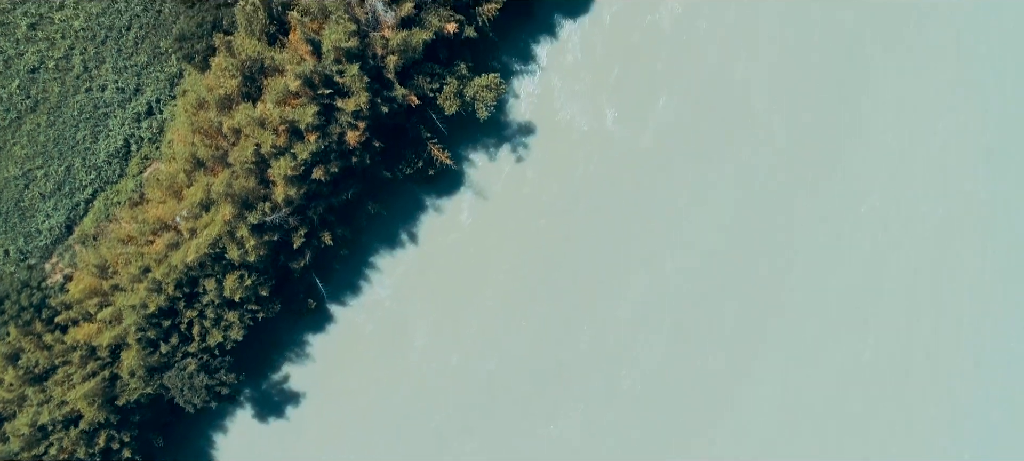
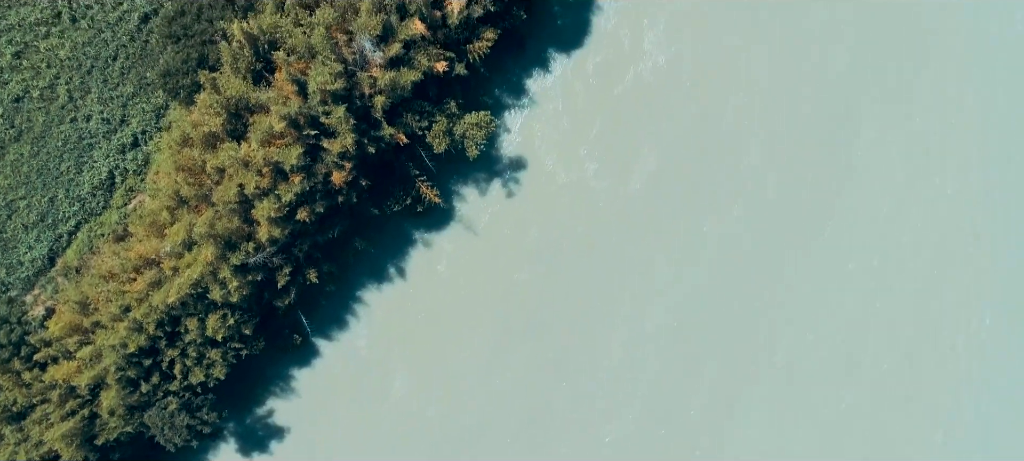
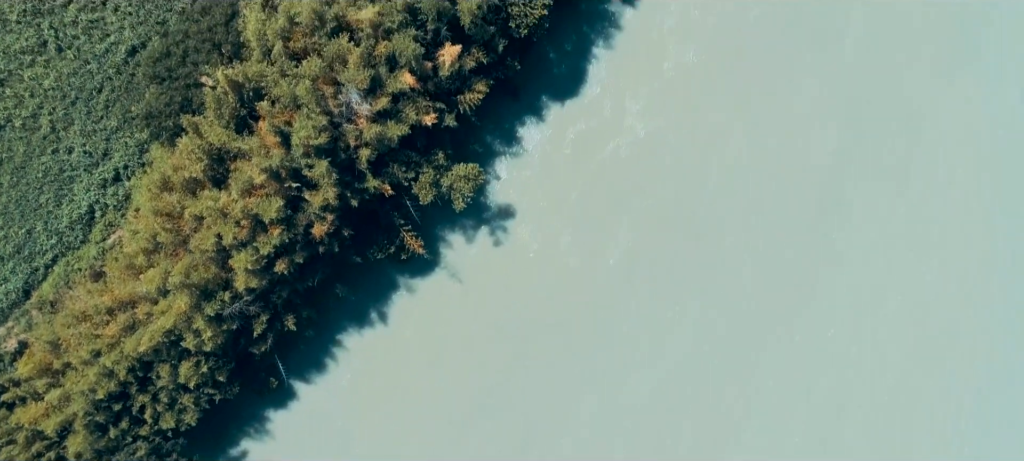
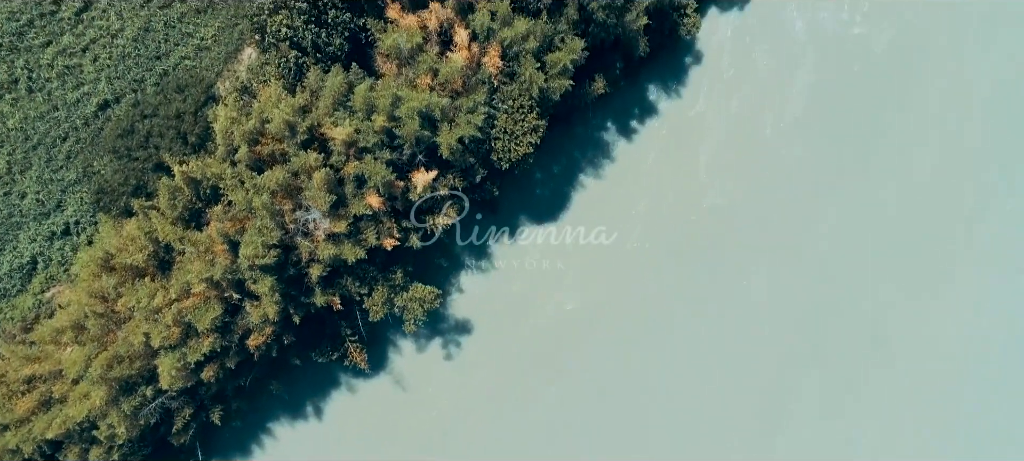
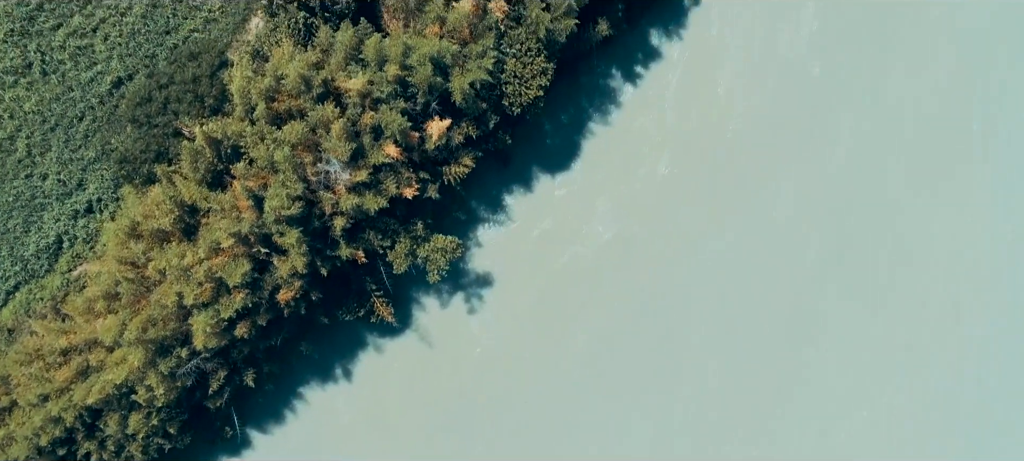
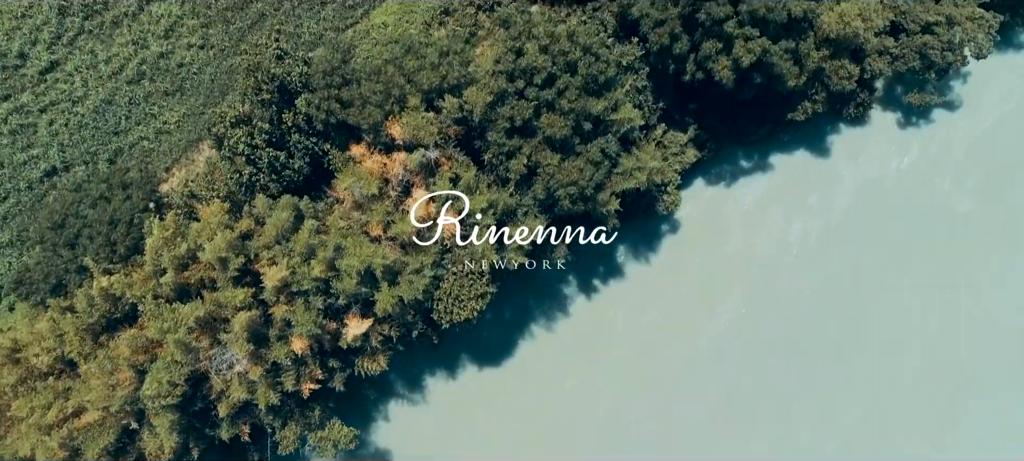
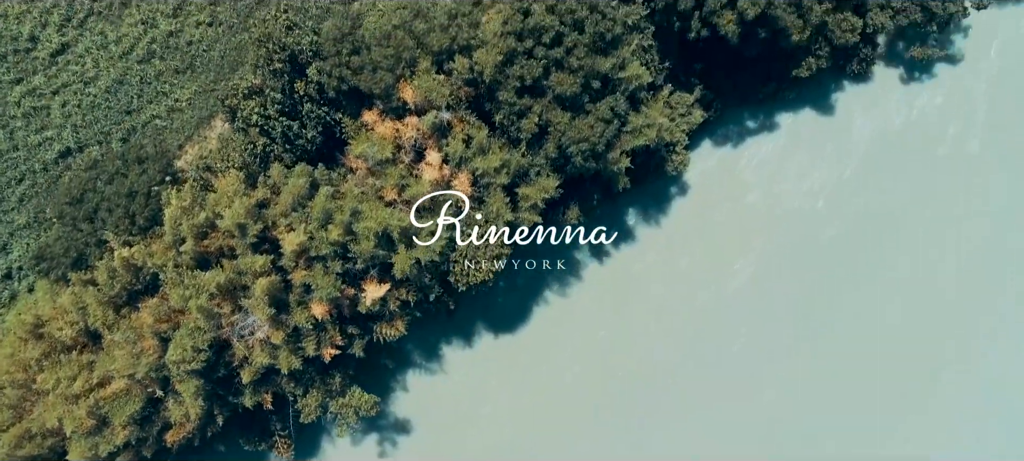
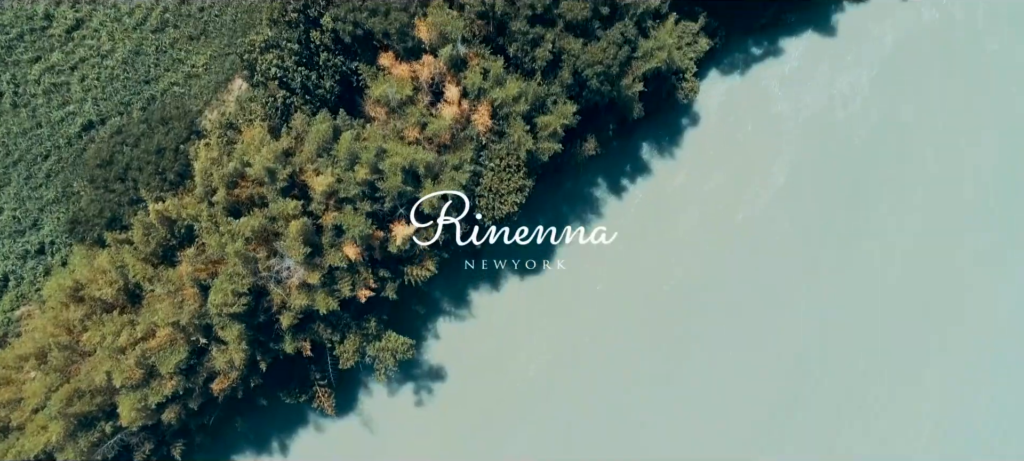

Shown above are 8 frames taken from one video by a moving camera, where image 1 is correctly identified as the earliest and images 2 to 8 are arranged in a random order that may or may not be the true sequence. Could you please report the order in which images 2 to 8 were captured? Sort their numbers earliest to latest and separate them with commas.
2, 3, 5, 4, 8, 7, 6
